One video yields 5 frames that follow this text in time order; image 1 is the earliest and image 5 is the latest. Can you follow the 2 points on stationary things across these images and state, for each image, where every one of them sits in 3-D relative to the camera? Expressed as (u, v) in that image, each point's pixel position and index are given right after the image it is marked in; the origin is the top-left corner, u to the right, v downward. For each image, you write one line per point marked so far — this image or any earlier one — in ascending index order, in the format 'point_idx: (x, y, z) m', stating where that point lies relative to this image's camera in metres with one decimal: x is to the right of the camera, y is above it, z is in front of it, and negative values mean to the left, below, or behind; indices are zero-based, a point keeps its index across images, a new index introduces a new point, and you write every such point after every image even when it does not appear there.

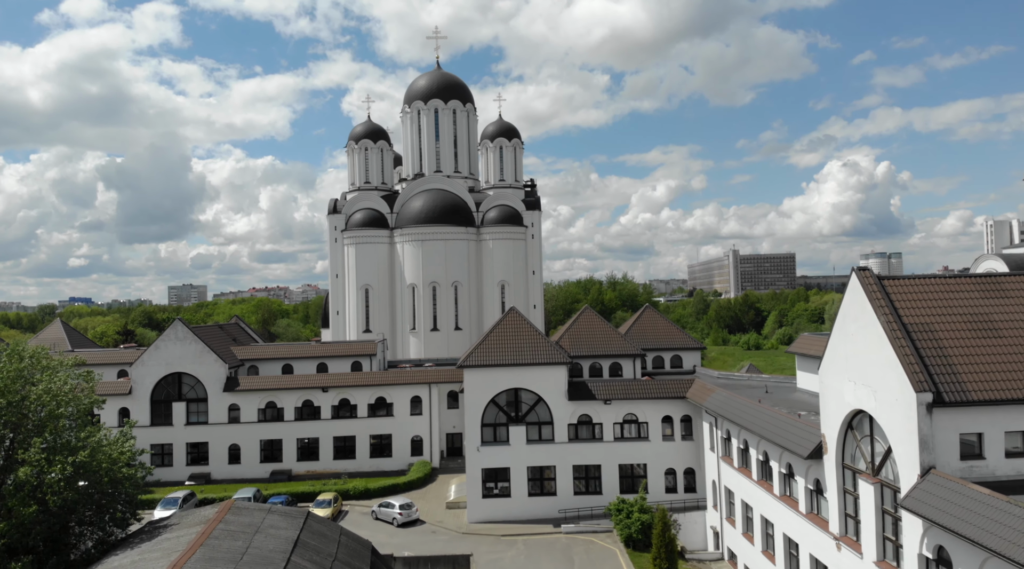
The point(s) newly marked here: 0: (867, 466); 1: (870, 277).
0: (+8.1, -4.1, +17.8) m
1: (+8.1, +0.2, +17.6) m
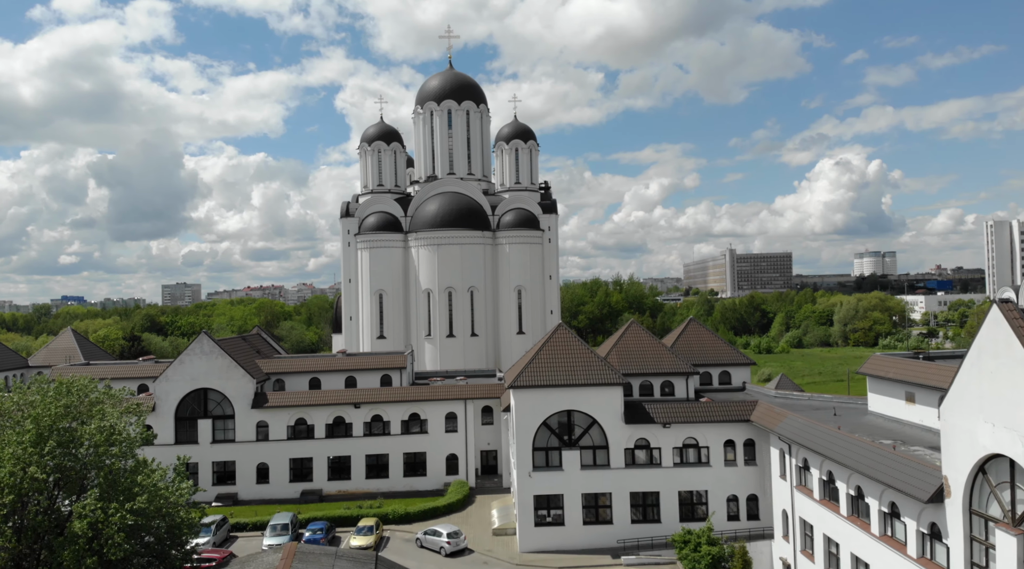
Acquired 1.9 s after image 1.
0: (+10.3, -4.8, +16.3) m
1: (+10.3, -0.5, +16.1) m
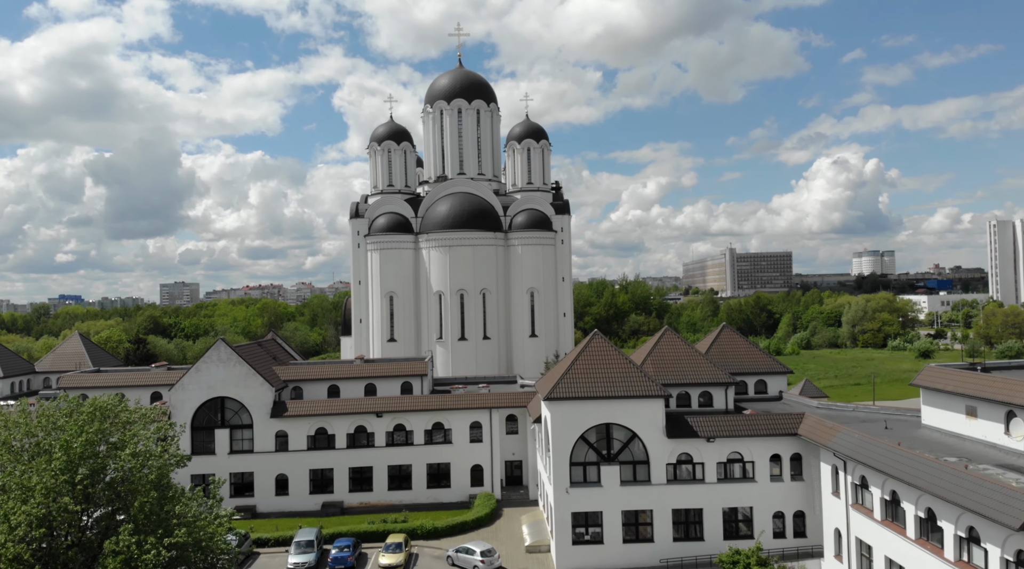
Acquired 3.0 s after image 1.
0: (+11.7, -5.1, +15.1) m
1: (+11.7, -0.8, +14.9) m
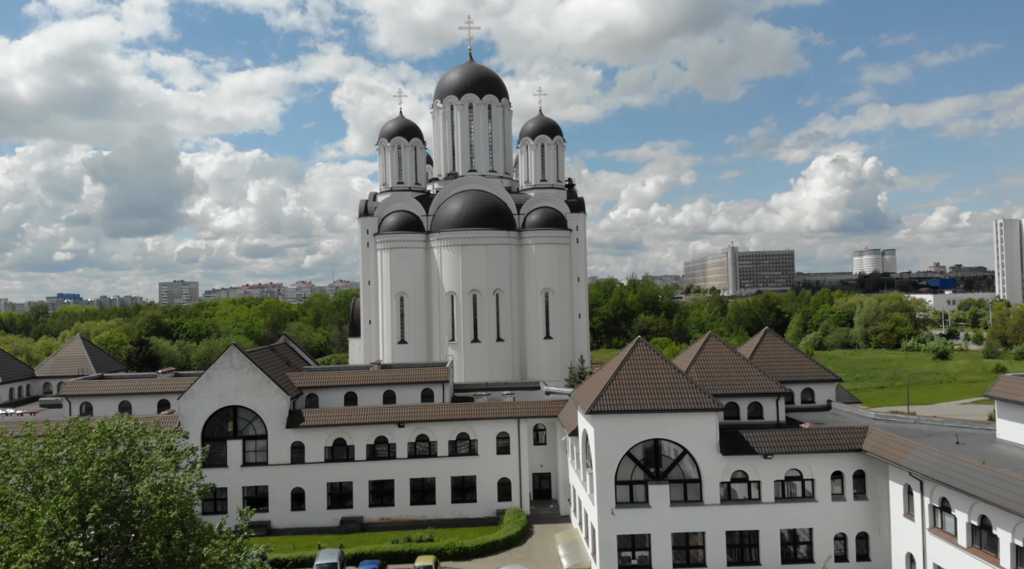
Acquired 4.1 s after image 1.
0: (+13.1, -5.2, +13.0) m
1: (+13.1, -1.0, +12.8) m
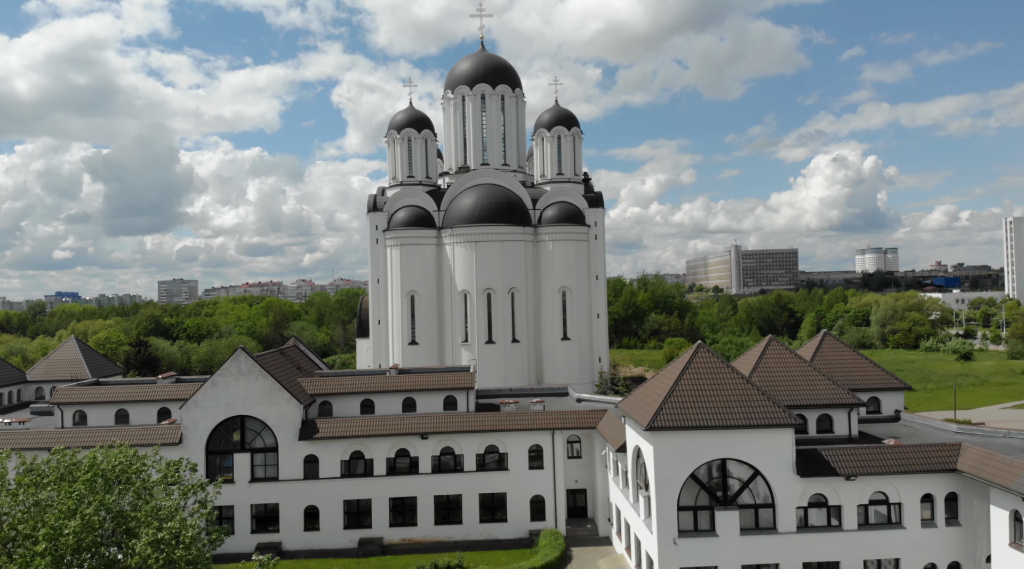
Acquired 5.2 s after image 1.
0: (+14.5, -5.2, +9.8) m
1: (+14.6, -1.0, +9.6) m
